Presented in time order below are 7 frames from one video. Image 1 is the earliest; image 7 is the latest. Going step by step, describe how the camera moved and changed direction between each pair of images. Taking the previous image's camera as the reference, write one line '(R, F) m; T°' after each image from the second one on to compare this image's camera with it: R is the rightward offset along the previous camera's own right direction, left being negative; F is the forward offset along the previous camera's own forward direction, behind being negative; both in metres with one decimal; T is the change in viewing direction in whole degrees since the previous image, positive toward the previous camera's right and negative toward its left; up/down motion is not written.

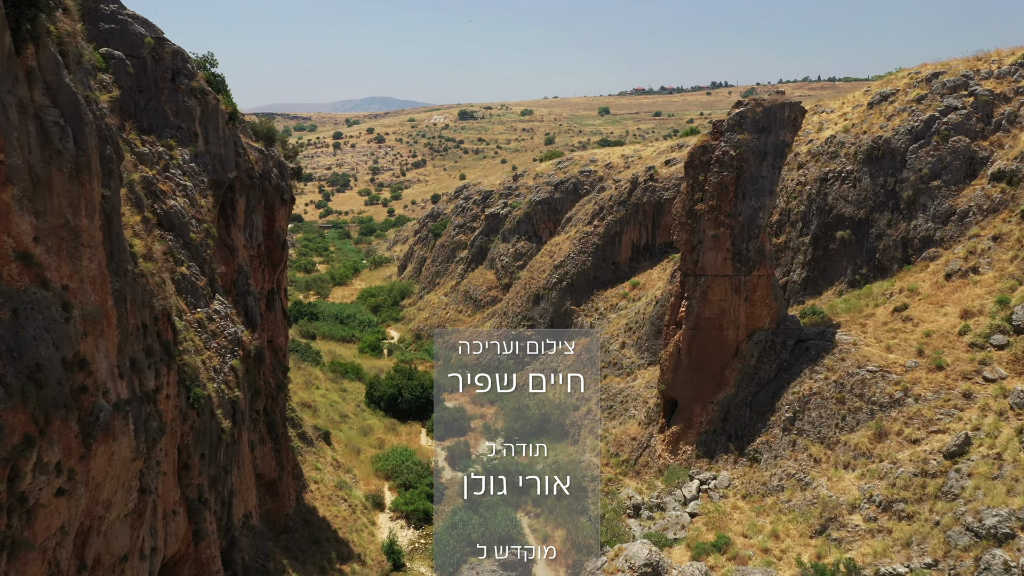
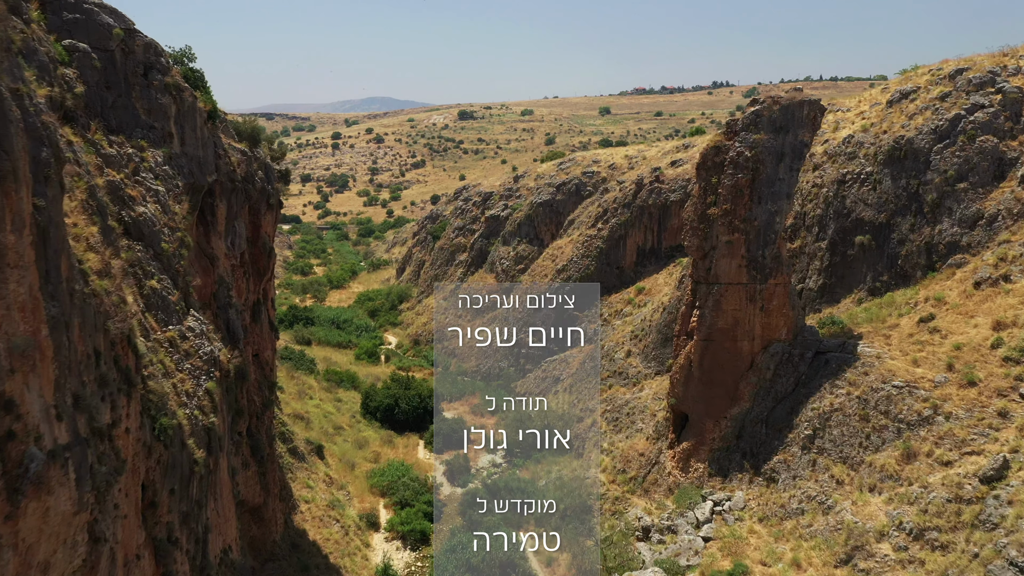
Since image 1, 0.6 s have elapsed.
(0.0, +1.0) m; 0°
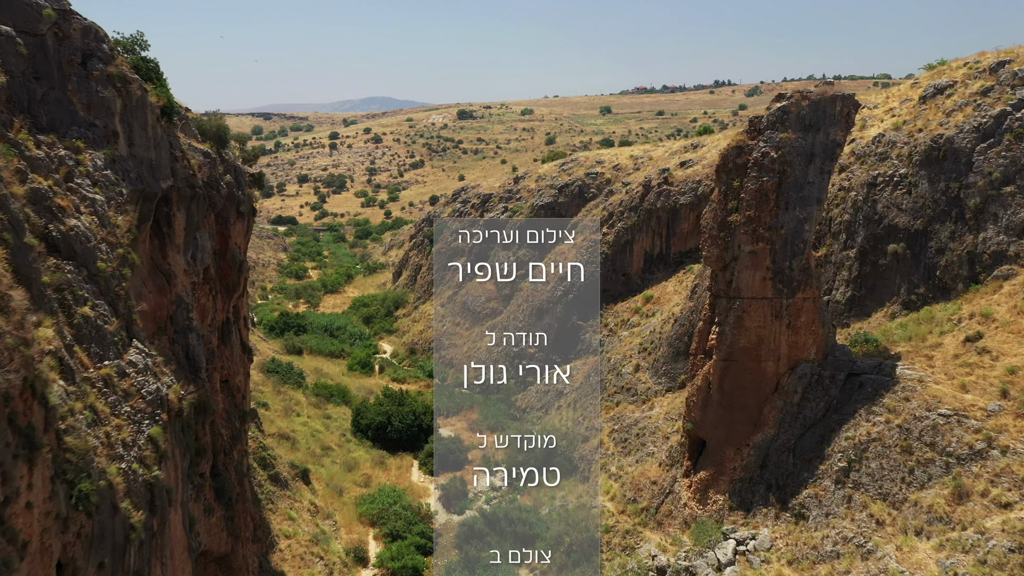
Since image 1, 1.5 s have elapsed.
(0.0, +1.5) m; 0°
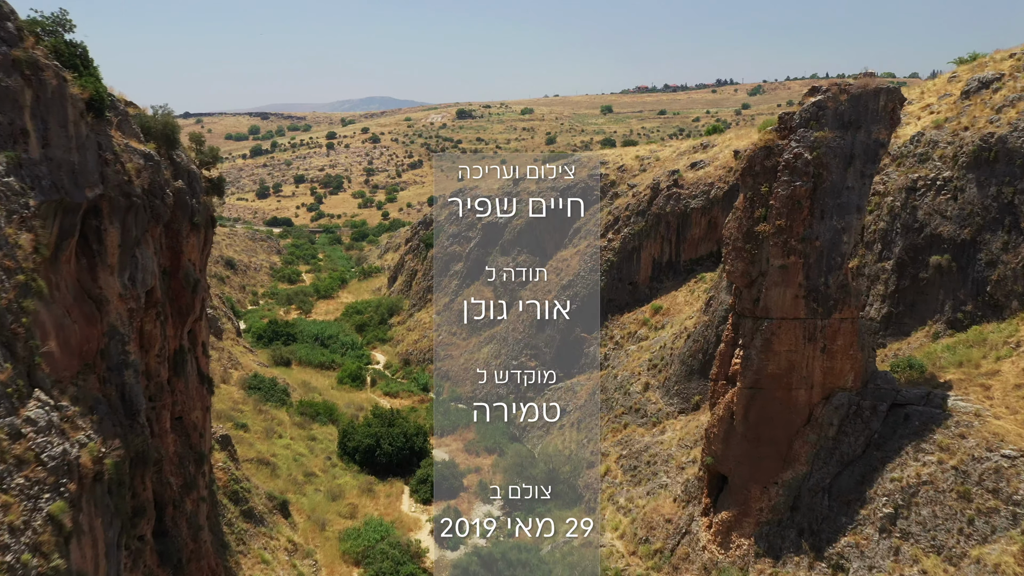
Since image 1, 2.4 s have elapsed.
(0.0, +1.7) m; 0°
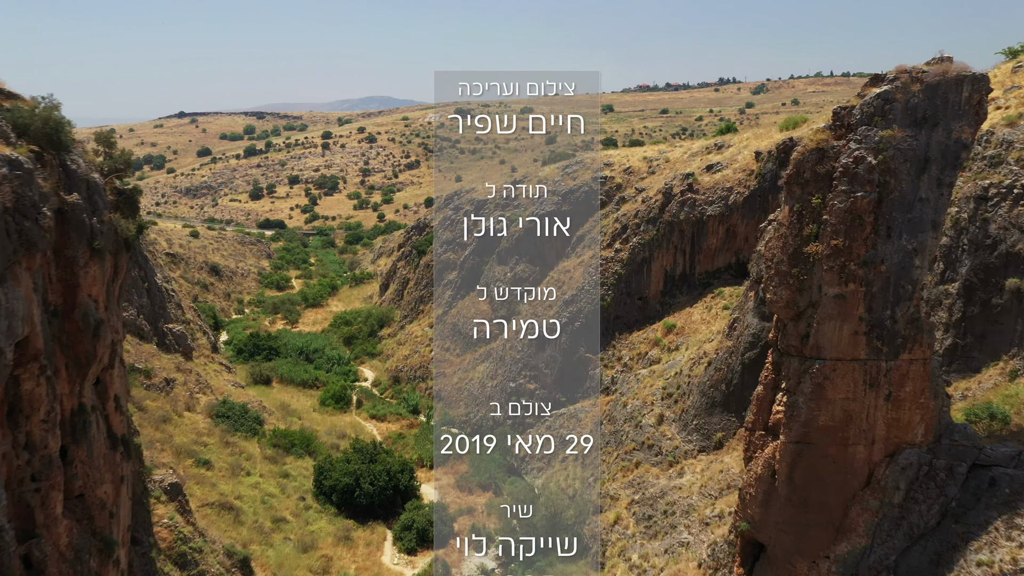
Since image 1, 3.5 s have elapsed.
(+0.1, +2.4) m; 0°
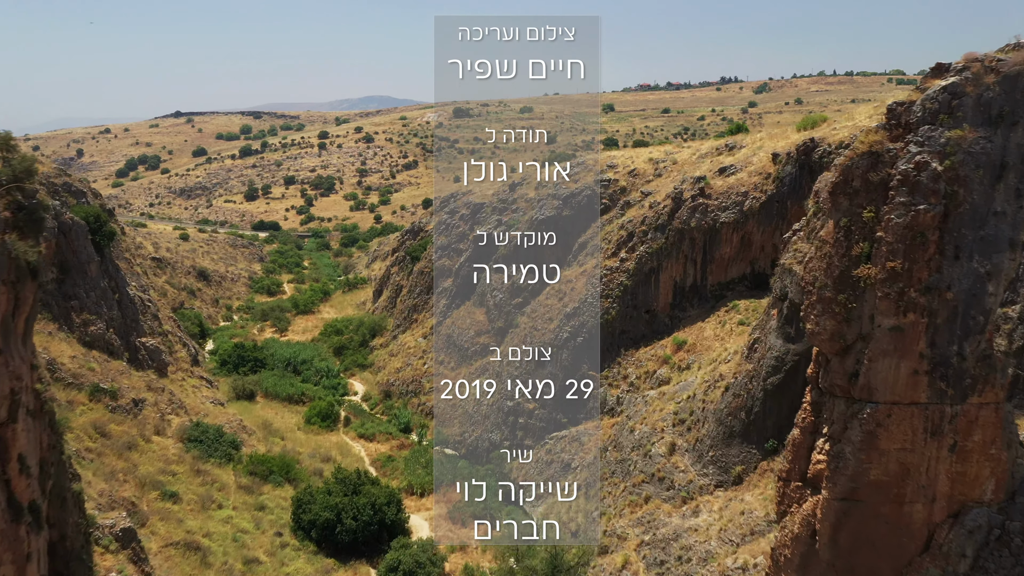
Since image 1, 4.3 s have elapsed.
(+0.1, +1.7) m; 0°
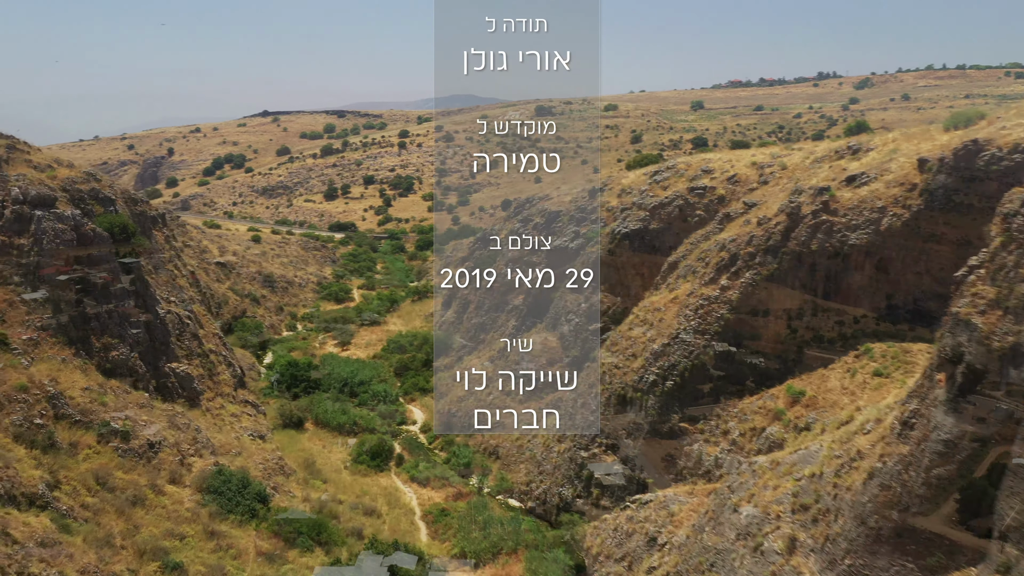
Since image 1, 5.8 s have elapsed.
(+0.1, +3.4) m; -6°
